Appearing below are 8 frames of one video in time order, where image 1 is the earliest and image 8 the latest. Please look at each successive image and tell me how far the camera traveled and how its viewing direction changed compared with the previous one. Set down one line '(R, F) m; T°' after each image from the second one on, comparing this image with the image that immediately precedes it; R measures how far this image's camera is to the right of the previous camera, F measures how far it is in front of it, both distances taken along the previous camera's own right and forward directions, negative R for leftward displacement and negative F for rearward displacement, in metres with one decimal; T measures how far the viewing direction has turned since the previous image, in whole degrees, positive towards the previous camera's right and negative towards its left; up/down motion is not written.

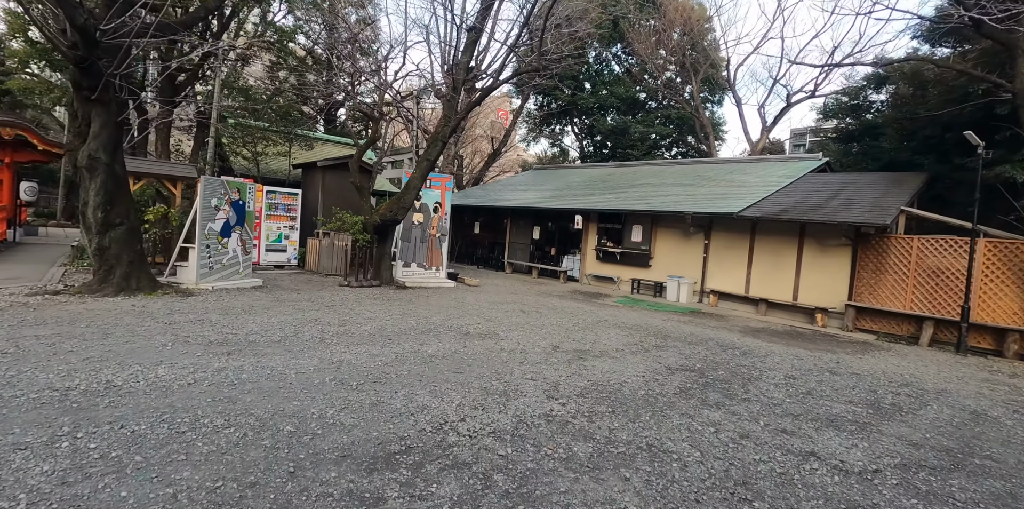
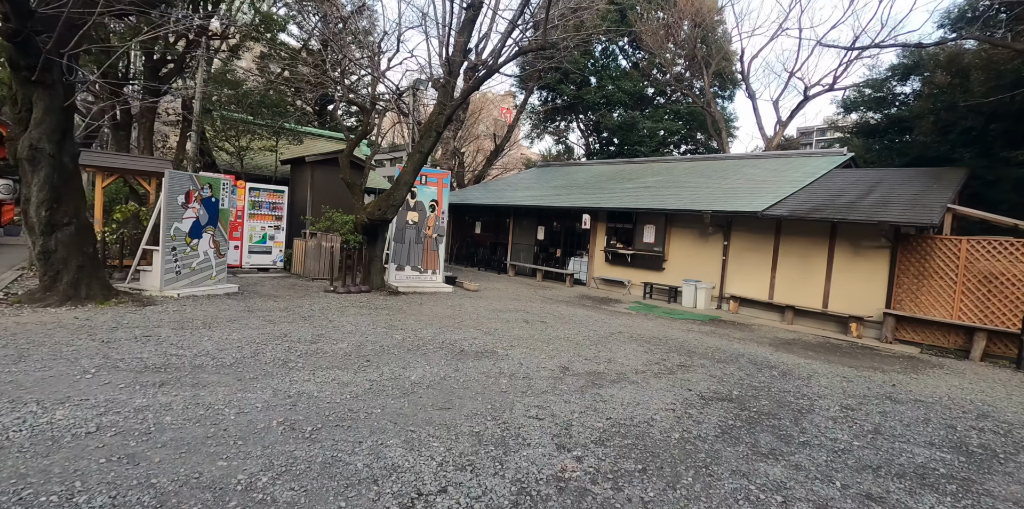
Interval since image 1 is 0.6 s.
(0.0, +1.0) m; 0°
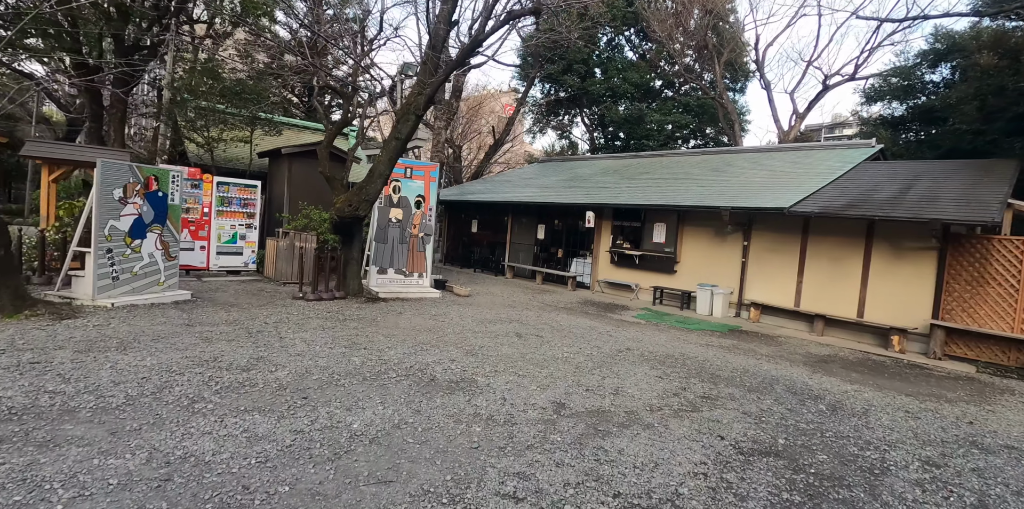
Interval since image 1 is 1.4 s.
(+0.2, +1.1) m; -1°
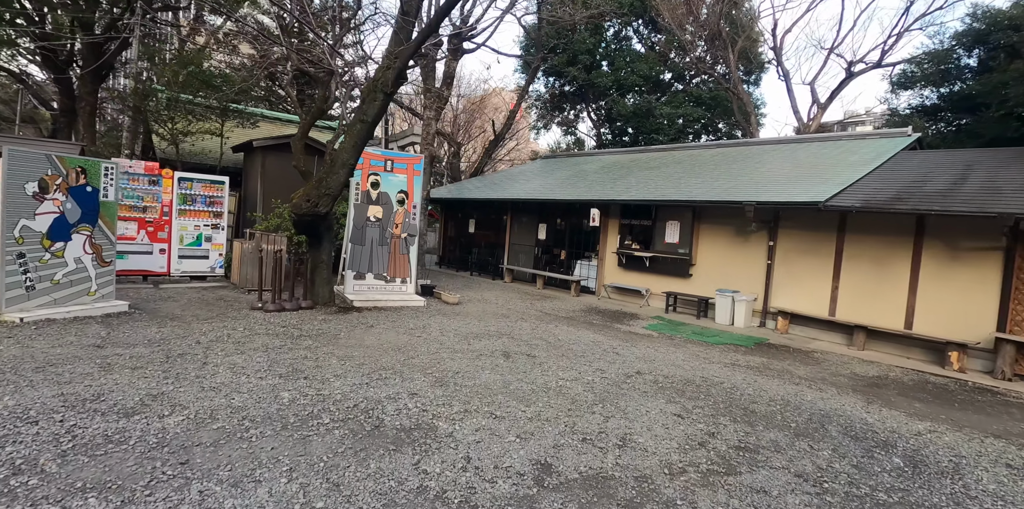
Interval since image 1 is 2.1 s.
(+0.2, +1.1) m; -1°
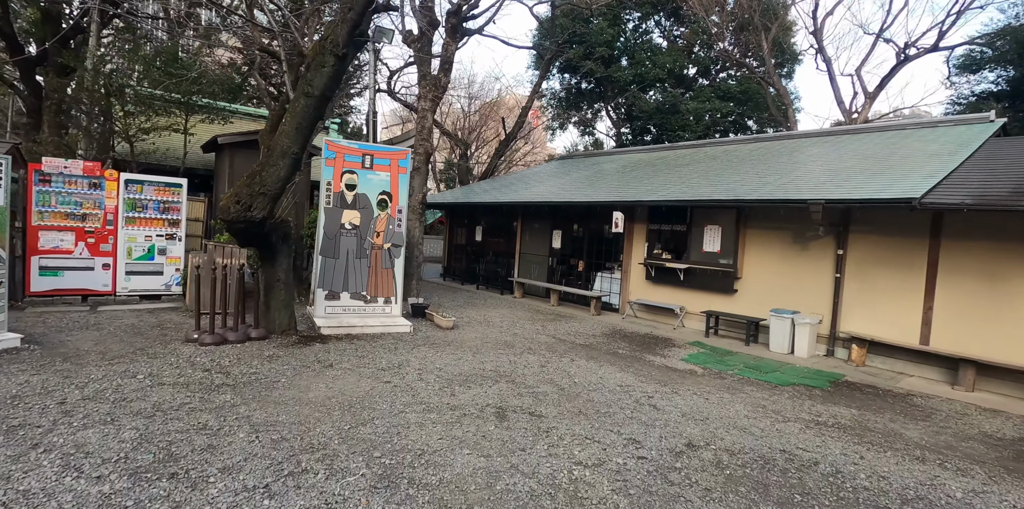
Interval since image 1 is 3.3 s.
(+0.2, +1.6) m; -2°
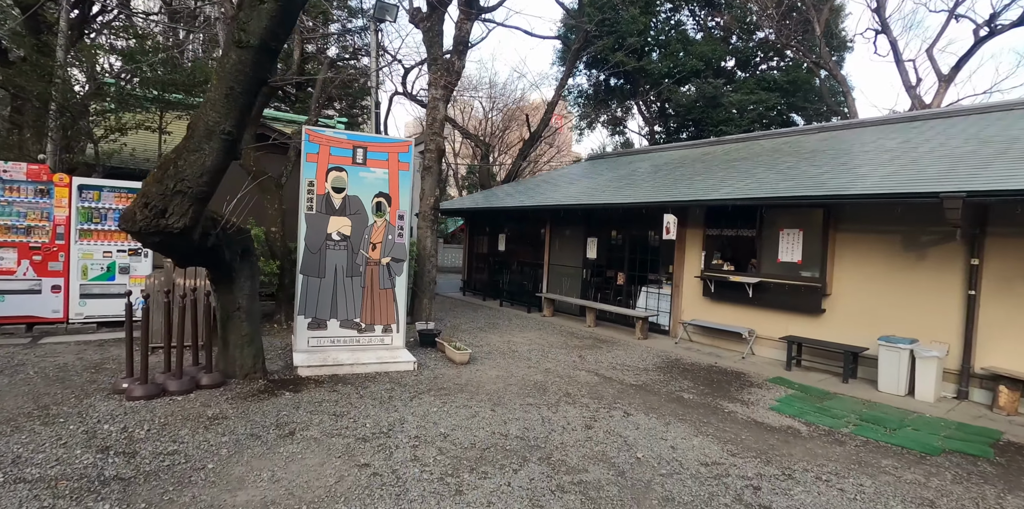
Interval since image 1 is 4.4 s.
(-0.1, +1.5) m; -3°
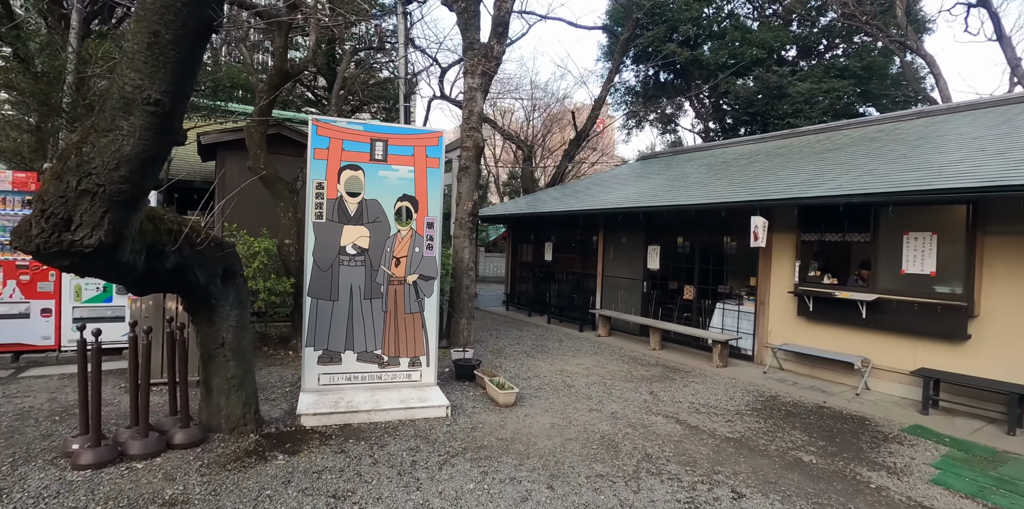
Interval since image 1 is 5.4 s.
(-0.1, +1.2) m; -4°
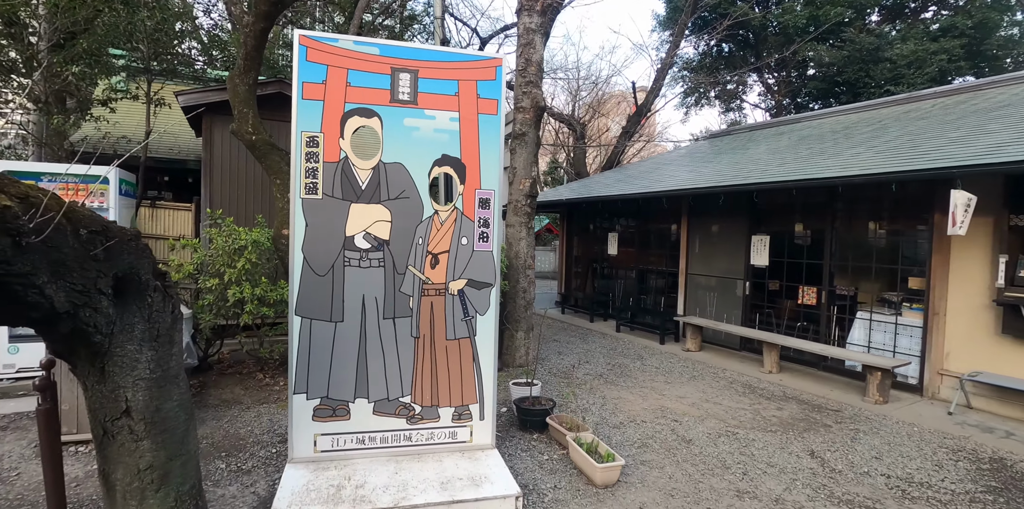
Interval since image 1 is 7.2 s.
(-0.4, +1.7) m; -4°
